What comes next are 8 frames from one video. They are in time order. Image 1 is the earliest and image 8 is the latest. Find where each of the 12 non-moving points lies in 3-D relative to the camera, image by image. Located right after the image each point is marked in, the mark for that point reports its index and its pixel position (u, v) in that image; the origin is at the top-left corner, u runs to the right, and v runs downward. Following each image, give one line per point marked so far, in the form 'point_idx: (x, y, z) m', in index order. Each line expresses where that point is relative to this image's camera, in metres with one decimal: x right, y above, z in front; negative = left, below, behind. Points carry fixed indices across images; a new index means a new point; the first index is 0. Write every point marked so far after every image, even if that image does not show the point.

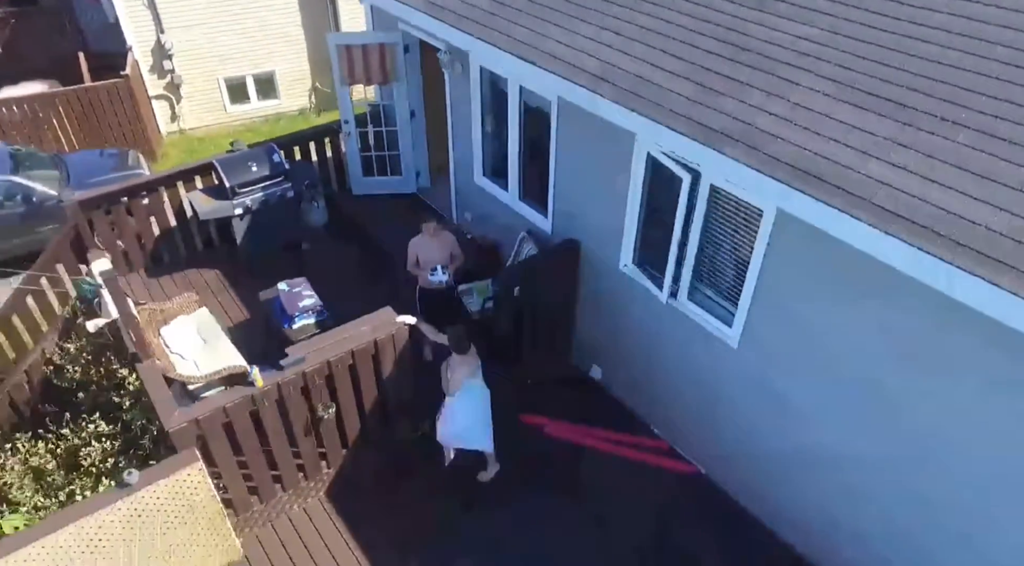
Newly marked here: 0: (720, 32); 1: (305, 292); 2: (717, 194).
0: (+1.6, +1.9, +5.2) m
1: (-2.1, -0.2, +7.2) m
2: (+1.5, +0.5, +5.2) m
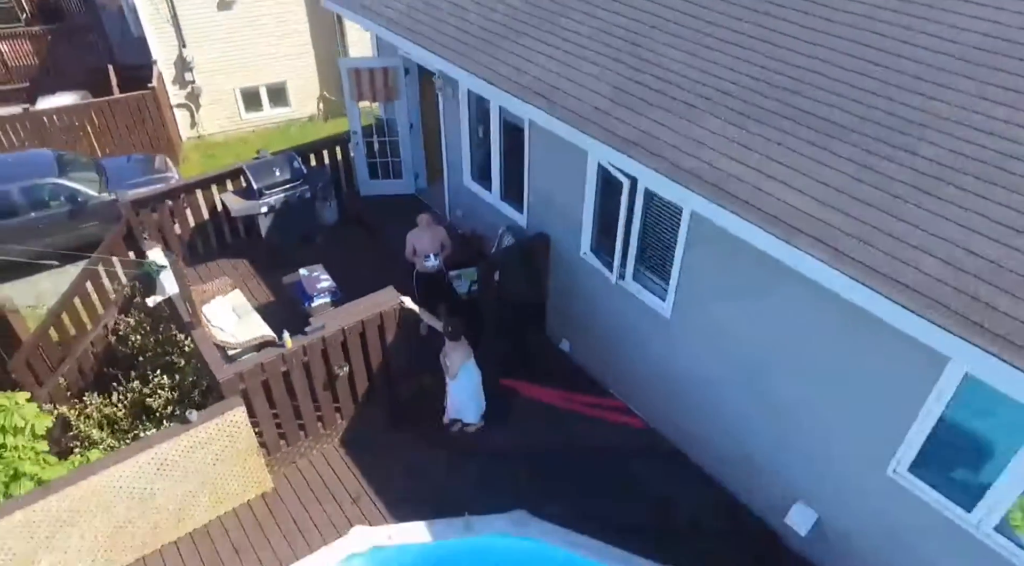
0: (+1.3, +2.1, +6.7) m
1: (-2.4, 0.0, +8.7) m
2: (+1.3, +0.7, +6.7) m
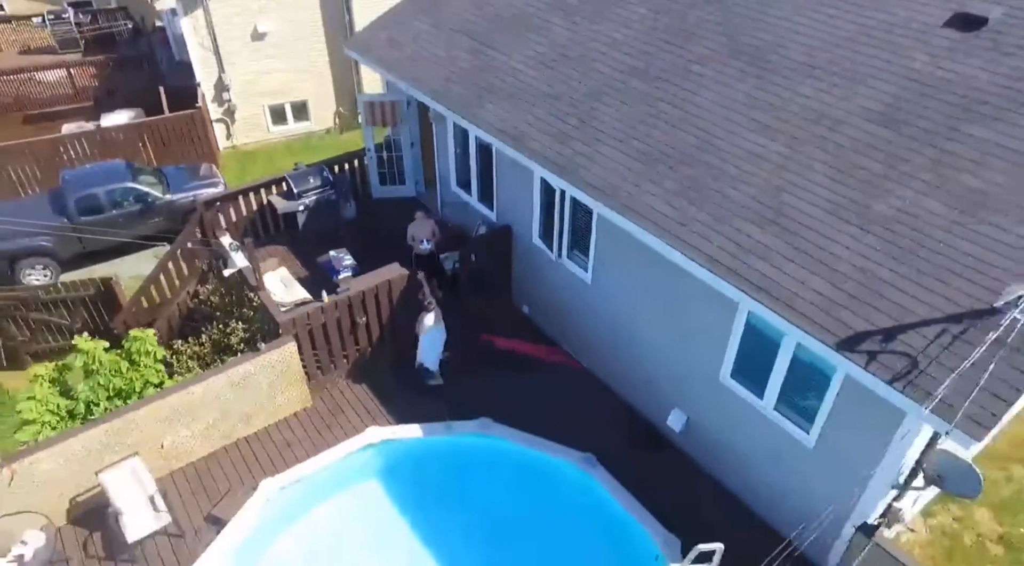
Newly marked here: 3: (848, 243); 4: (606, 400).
0: (+0.9, +2.4, +9.9) m
1: (-2.8, +0.4, +11.9) m
2: (+0.8, +1.0, +9.9) m
3: (+3.4, +0.4, +7.2) m
4: (+1.4, -1.8, +10.6) m
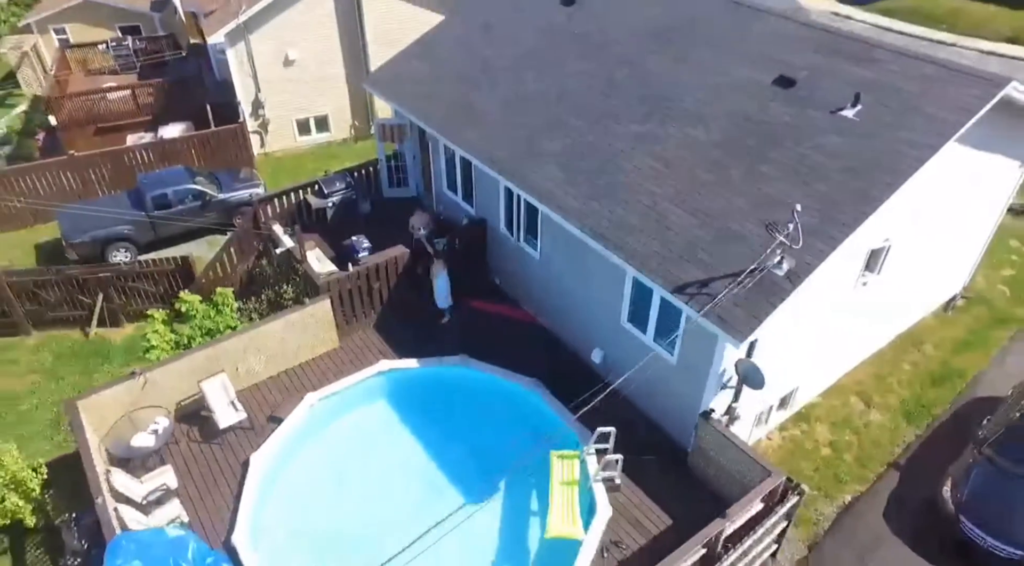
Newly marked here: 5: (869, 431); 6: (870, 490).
0: (+0.3, +2.9, +14.0) m
1: (-3.4, +0.9, +16.1) m
2: (+0.2, +1.5, +14.0) m
3: (+2.8, +0.9, +11.4) m
4: (+0.8, -1.3, +14.8) m
5: (+7.3, -3.0, +14.5) m
6: (+6.7, -3.9, +13.4) m
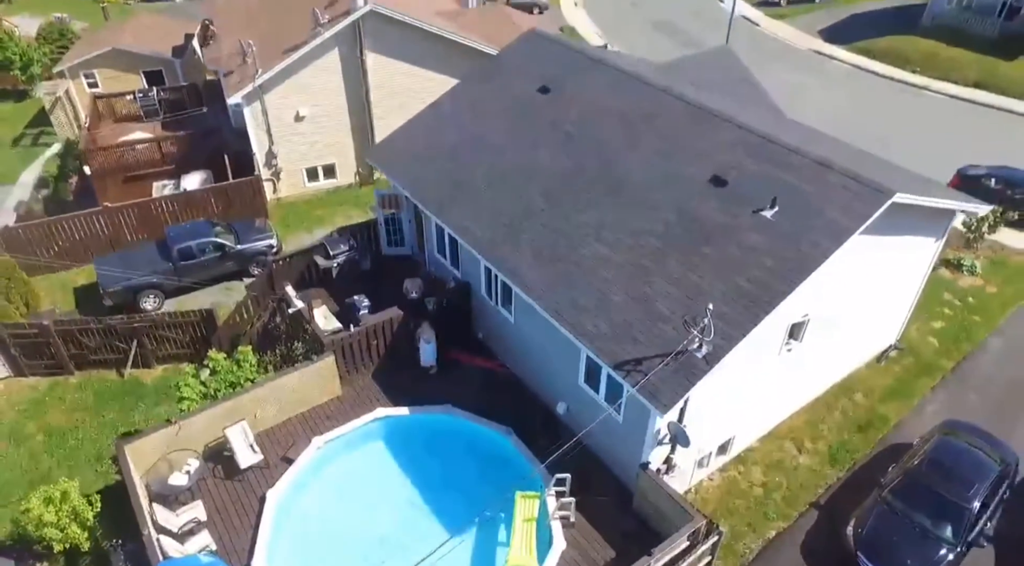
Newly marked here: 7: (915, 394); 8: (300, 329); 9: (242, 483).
0: (-0.2, +1.5, +16.4) m
1: (-3.9, -0.5, +18.5) m
2: (-0.3, +0.1, +16.4) m
3: (+2.3, -0.5, +13.7) m
4: (+0.3, -2.7, +17.1) m
5: (+6.8, -4.5, +16.8) m
6: (+6.2, -5.4, +15.7) m
7: (+10.8, -2.9, +18.9) m
8: (-5.2, -1.2, +17.5) m
9: (-5.8, -4.3, +15.4) m
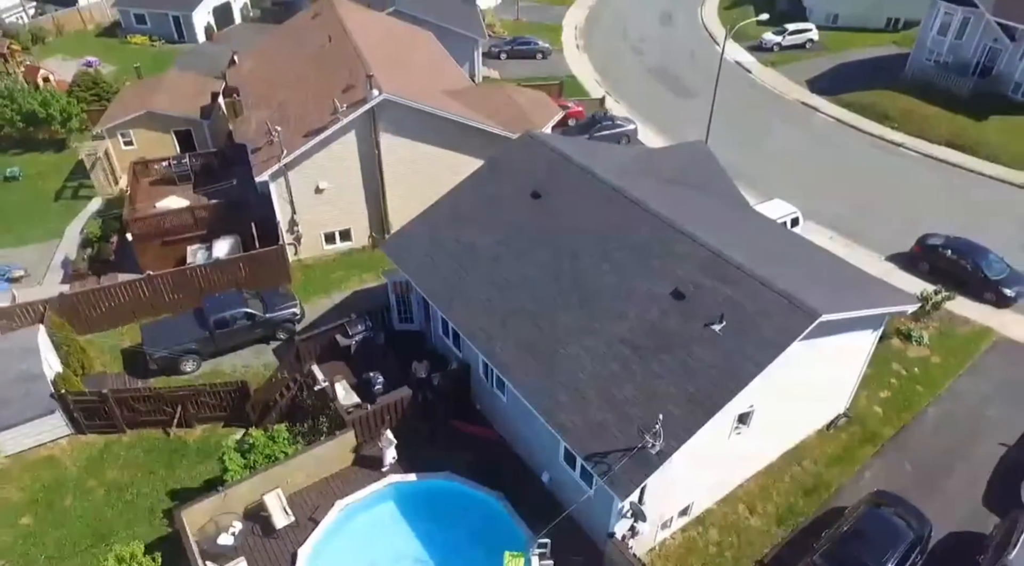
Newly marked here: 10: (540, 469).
0: (-0.4, -0.9, +19.3) m
1: (-4.1, -2.8, +21.4) m
2: (-0.5, -2.3, +19.3) m
3: (+2.1, -2.9, +16.6) m
4: (+0.1, -5.1, +20.0) m
5: (+6.5, -7.0, +19.6) m
6: (+5.9, -7.8, +18.5) m
7: (+10.6, -5.4, +21.7) m
8: (-5.4, -3.5, +20.5) m
9: (-6.1, -6.7, +18.3) m
10: (+0.7, -5.1, +19.4) m
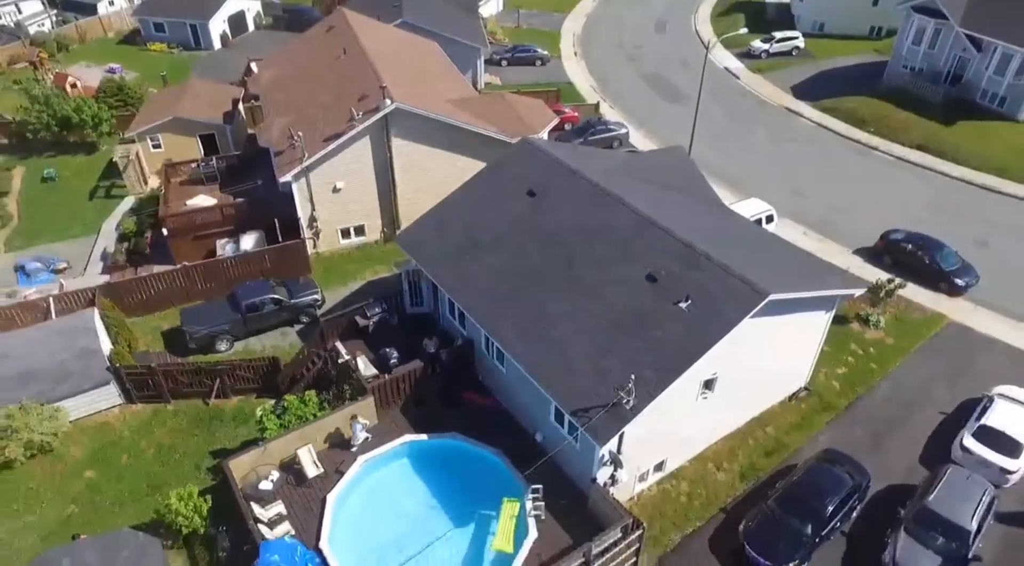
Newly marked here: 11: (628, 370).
0: (-0.4, -0.4, +22.4) m
1: (-4.1, -2.4, +24.5) m
2: (-0.5, -1.8, +22.4) m
3: (+2.0, -2.5, +19.7) m
4: (0.0, -4.7, +23.1) m
5: (+6.5, -6.5, +22.7) m
6: (+5.9, -7.4, +21.6) m
7: (+10.5, -5.0, +24.8) m
8: (-5.5, -3.0, +23.6) m
9: (-6.2, -6.2, +21.4) m
10: (+0.7, -4.7, +22.5) m
11: (+3.1, -2.4, +19.3) m
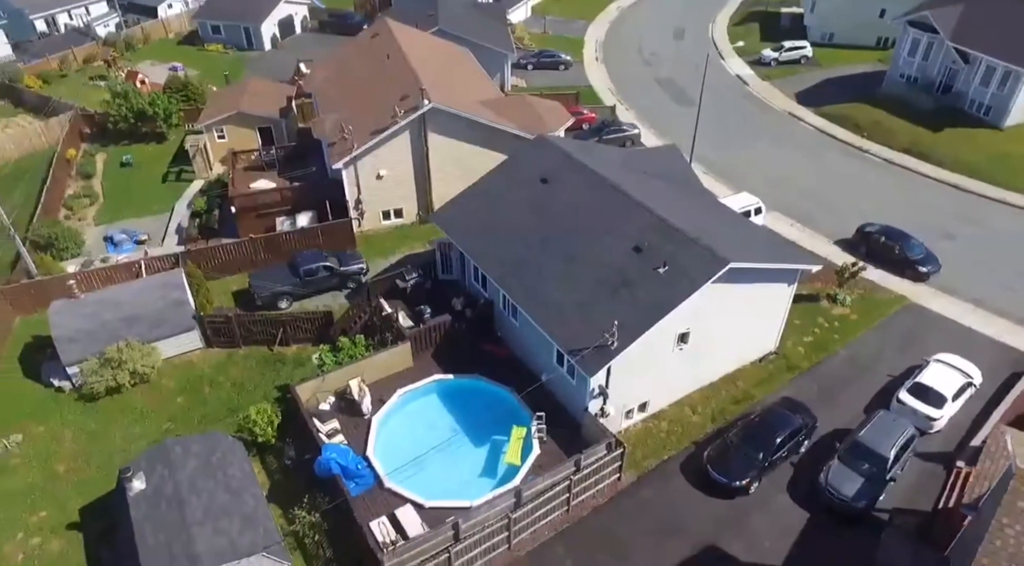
0: (+0.1, +0.8, +27.4) m
1: (-3.6, -1.1, +29.6) m
2: (-0.1, -0.6, +27.4) m
3: (+2.4, -1.4, +24.6) m
4: (+0.5, -3.5, +28.1) m
5: (+6.8, -5.5, +27.4) m
6: (+6.1, -6.3, +26.3) m
7: (+11.0, -4.1, +29.4) m
8: (-5.0, -1.7, +28.7) m
9: (-5.8, -4.9, +26.6) m
10: (+1.1, -3.5, +27.4) m
11: (+3.5, -1.3, +24.2) m
